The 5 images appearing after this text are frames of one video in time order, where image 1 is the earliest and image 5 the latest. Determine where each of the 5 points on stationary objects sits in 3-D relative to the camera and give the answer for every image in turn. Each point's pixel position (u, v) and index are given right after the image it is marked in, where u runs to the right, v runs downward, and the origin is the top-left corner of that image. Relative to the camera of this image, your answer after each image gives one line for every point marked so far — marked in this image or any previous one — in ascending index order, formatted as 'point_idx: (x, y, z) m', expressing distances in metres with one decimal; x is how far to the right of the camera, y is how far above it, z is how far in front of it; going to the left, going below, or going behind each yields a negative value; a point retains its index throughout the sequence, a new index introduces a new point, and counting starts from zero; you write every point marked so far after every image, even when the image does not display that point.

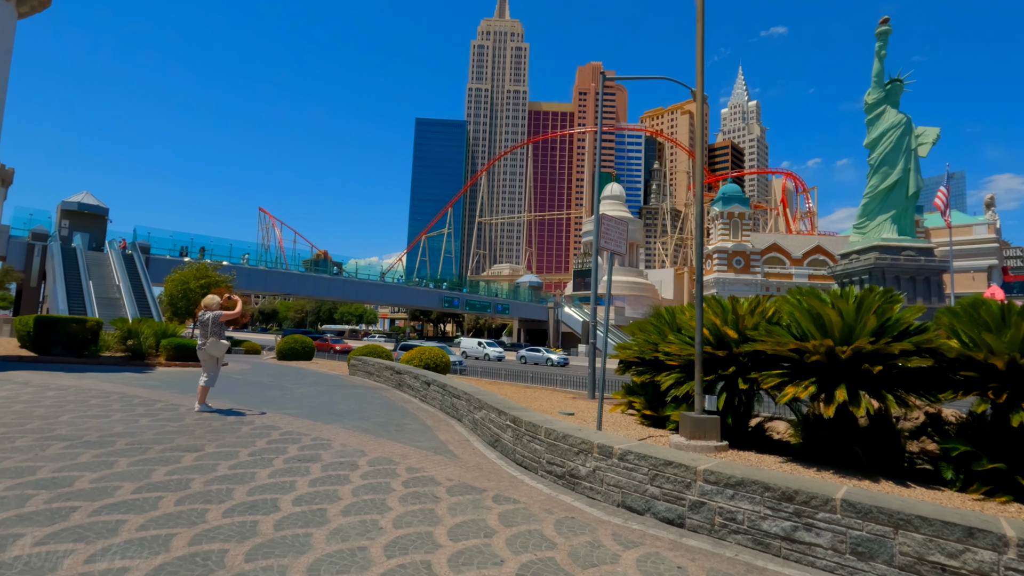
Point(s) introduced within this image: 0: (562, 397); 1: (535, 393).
0: (+1.4, -3.2, +15.6) m
1: (+0.6, -3.3, +16.5) m
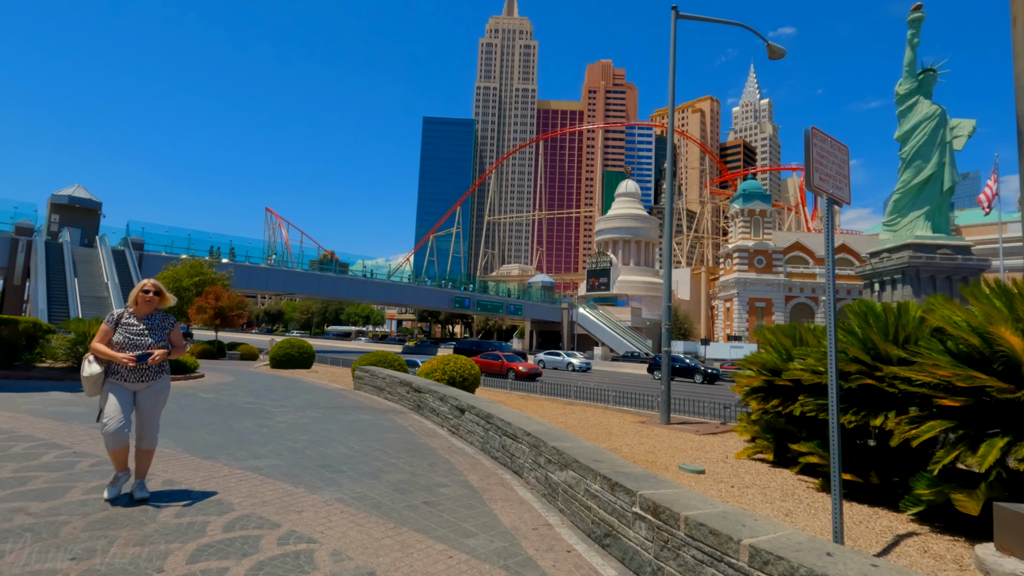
0: (+2.6, -3.1, +11.9) m
1: (+1.9, -3.1, +12.8) m
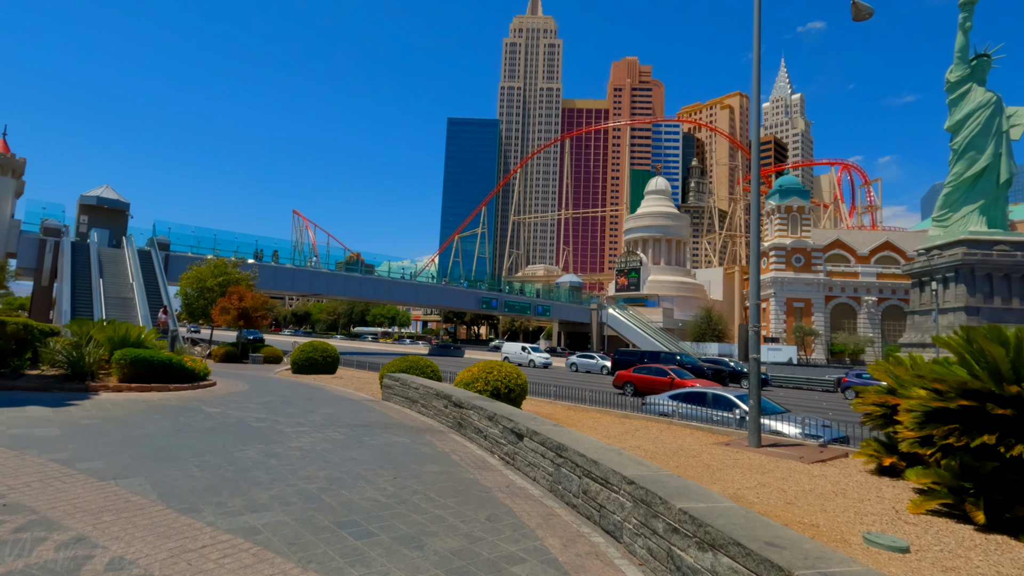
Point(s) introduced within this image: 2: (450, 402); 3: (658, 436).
0: (+3.7, -2.9, +9.7) m
1: (+3.0, -3.0, +10.6) m
2: (-1.2, -2.2, +10.2) m
3: (+3.1, -3.2, +11.4) m
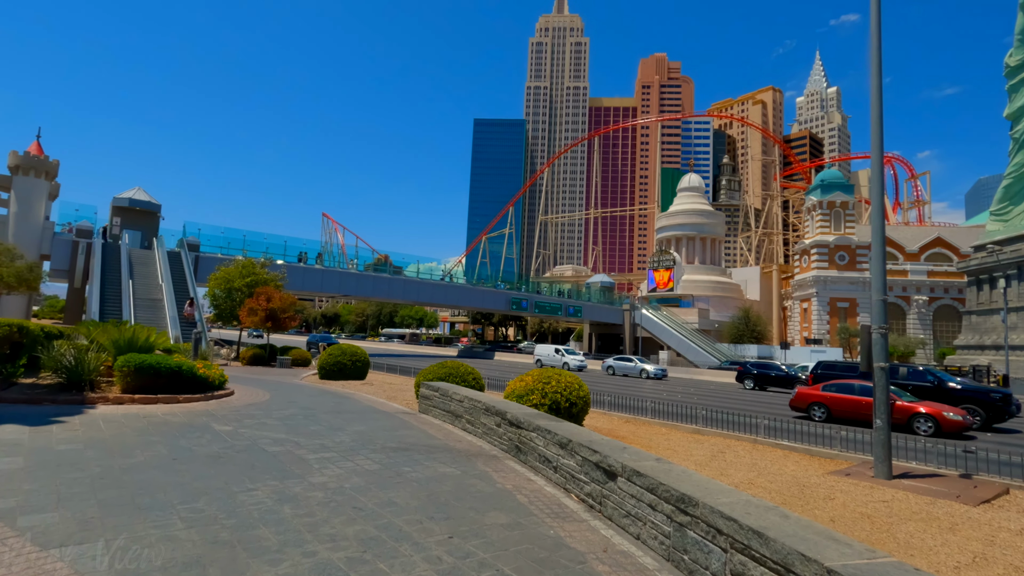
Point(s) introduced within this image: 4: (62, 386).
0: (+4.8, -2.8, +7.6) m
1: (+4.1, -2.9, +8.6) m
2: (-0.1, -2.1, +8.4) m
3: (+4.3, -3.0, +9.3) m
4: (-8.7, -1.9, +10.4) m
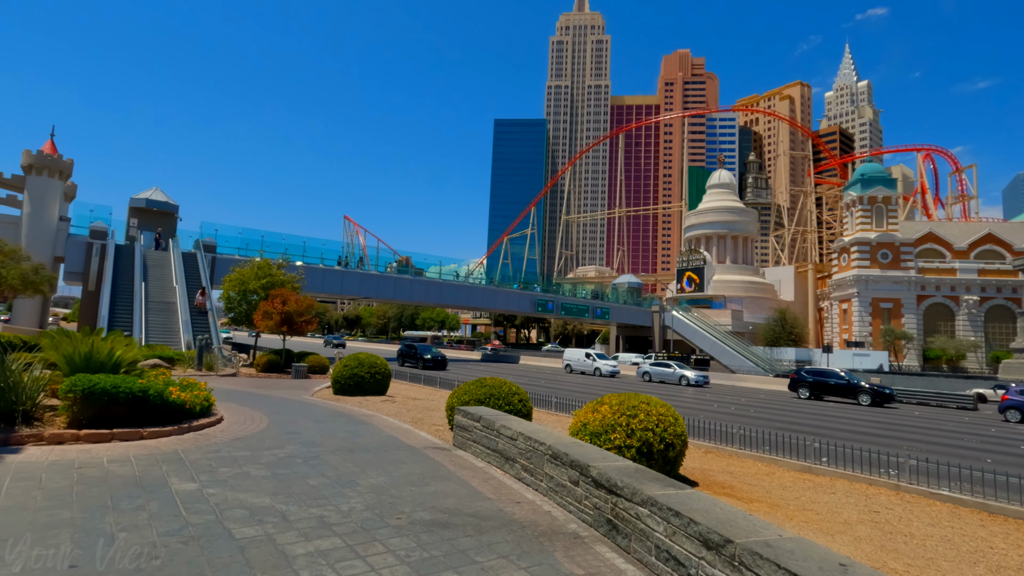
0: (+5.7, -2.7, +4.7) m
1: (+5.1, -2.9, +5.7) m
2: (+0.8, -2.0, +5.7) m
3: (+5.2, -3.0, +6.5) m
4: (-7.7, -1.9, +8.1) m
